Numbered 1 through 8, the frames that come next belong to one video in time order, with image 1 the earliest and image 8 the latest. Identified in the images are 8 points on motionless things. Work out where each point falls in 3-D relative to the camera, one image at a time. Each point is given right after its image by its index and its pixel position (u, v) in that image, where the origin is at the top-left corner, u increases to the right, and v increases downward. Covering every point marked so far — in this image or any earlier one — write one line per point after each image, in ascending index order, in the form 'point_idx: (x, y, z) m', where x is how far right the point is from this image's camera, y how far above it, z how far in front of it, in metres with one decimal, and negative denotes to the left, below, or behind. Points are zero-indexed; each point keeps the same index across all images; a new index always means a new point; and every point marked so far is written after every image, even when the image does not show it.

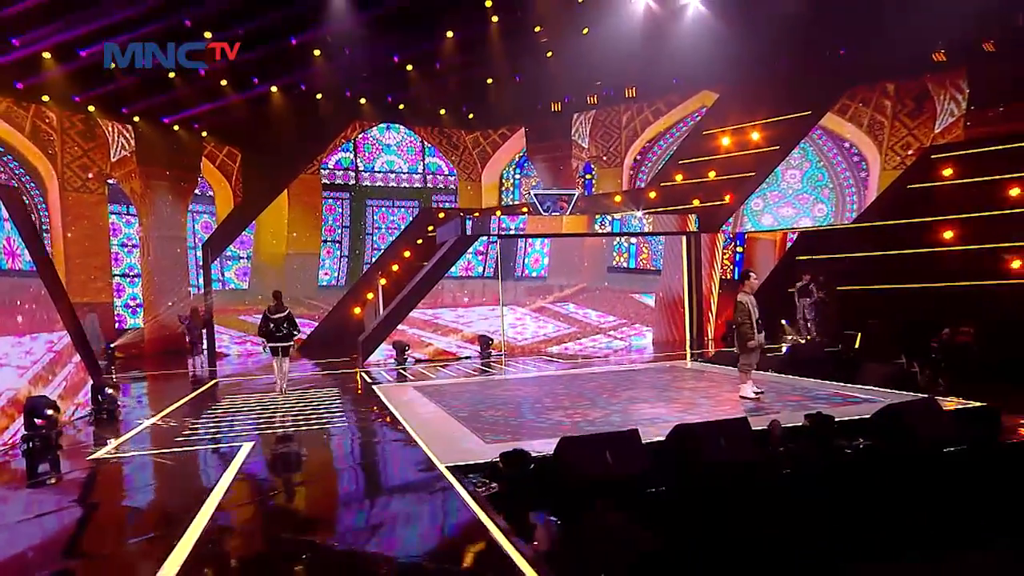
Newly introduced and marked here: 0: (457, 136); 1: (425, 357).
0: (-1.2, +3.3, +13.3) m
1: (-1.4, -1.1, +8.7) m
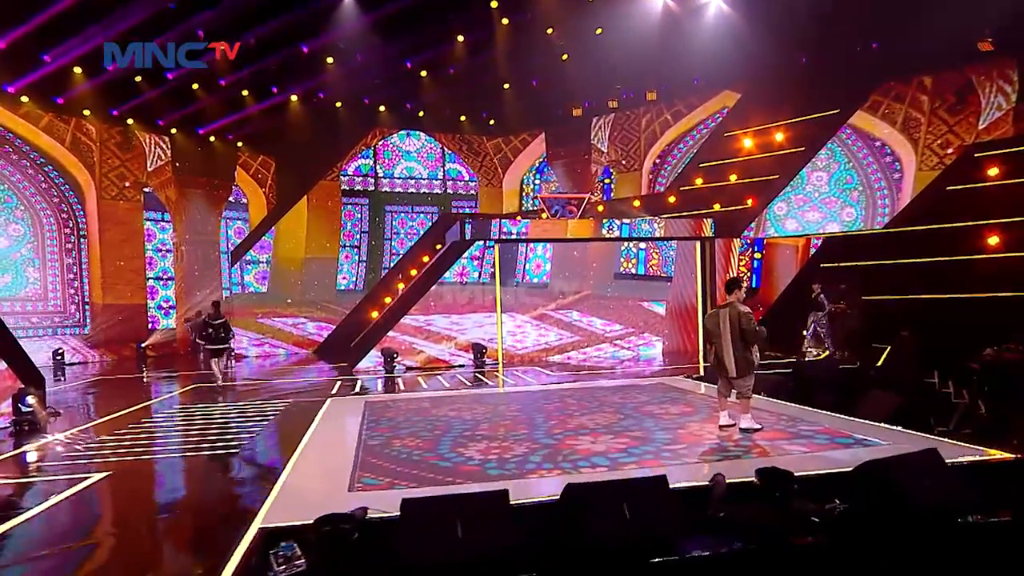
0: (-0.7, +3.2, +13.3) m
1: (-1.5, -1.1, +8.7) m
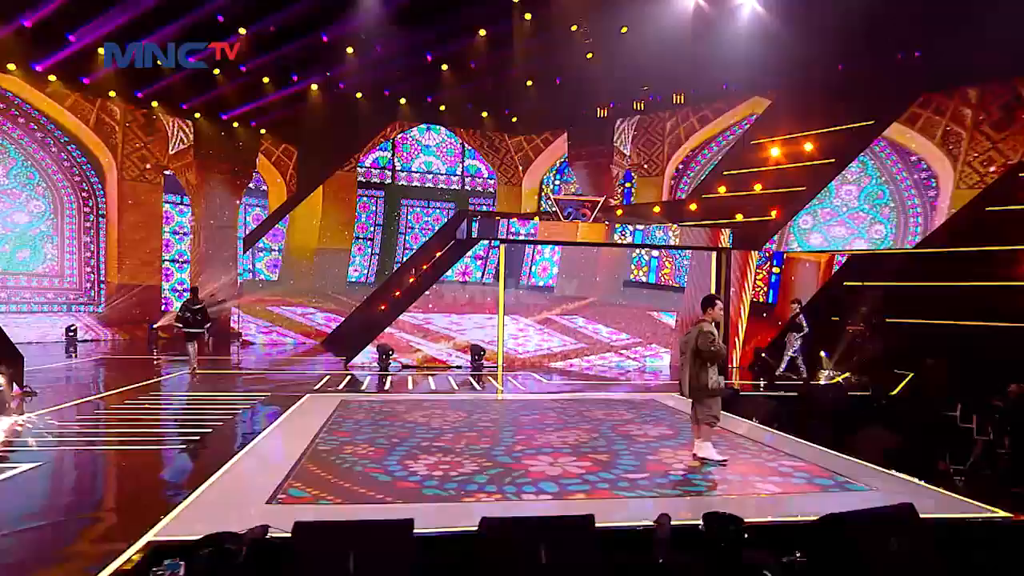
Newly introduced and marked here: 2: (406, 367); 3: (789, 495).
0: (-0.3, +3.2, +13.1) m
1: (-1.5, -1.1, +8.6) m
2: (-1.6, -1.1, +8.5) m
3: (+1.2, -0.9, +2.8) m
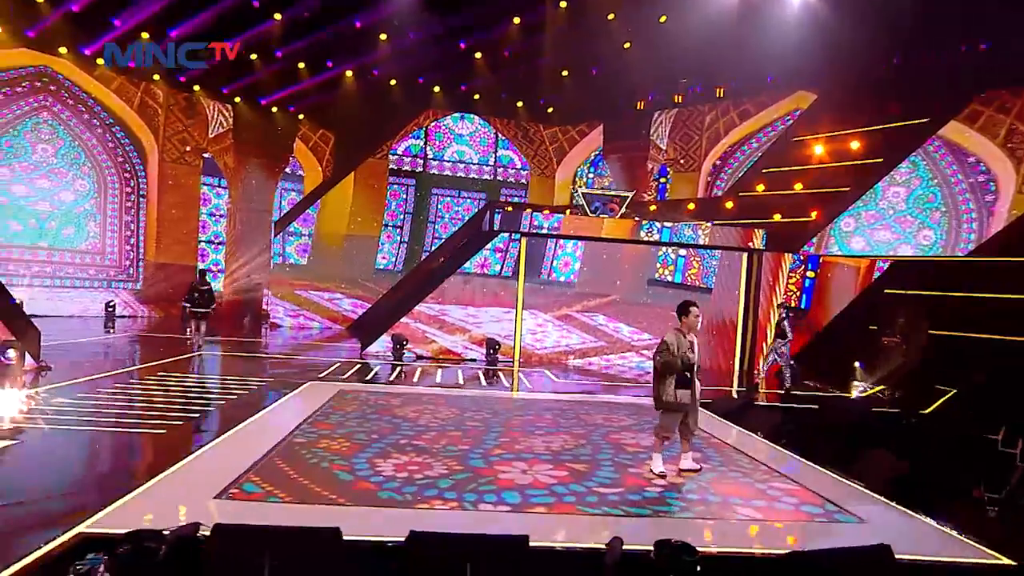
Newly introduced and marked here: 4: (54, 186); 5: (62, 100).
0: (+0.5, +3.3, +12.9) m
1: (-1.2, -0.9, +8.5) m
2: (-1.3, -1.0, +8.4) m
3: (+1.1, -1.0, +2.5) m
4: (-8.1, +1.8, +10.7) m
5: (-7.7, +3.2, +10.4) m
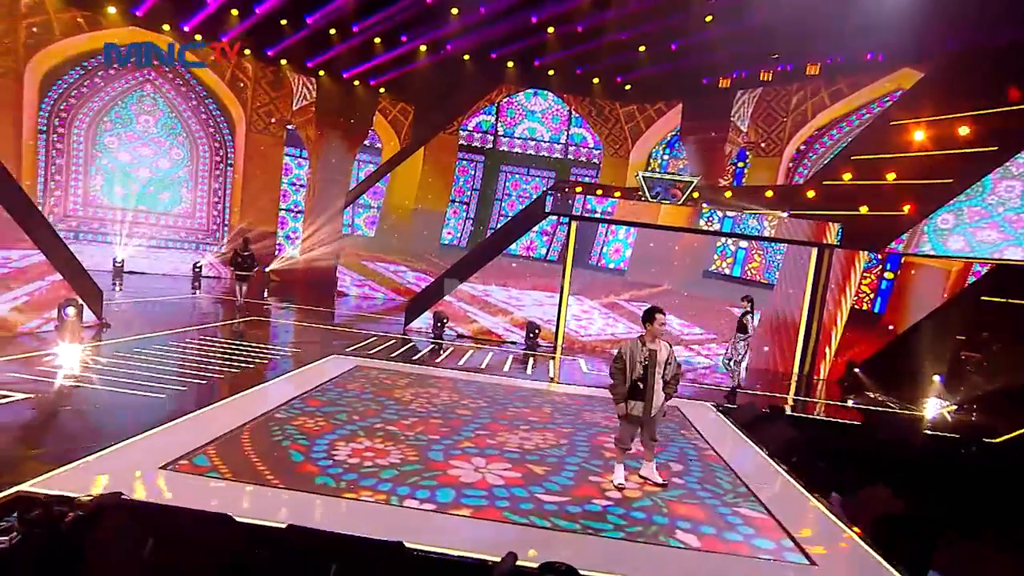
0: (+2.0, +3.7, +12.5) m
1: (-0.6, -0.6, +8.6) m
2: (-0.7, -0.7, +8.6) m
3: (+0.8, -1.0, +2.4) m
4: (-6.9, +2.6, +11.7) m
5: (-6.5, +4.0, +11.3) m
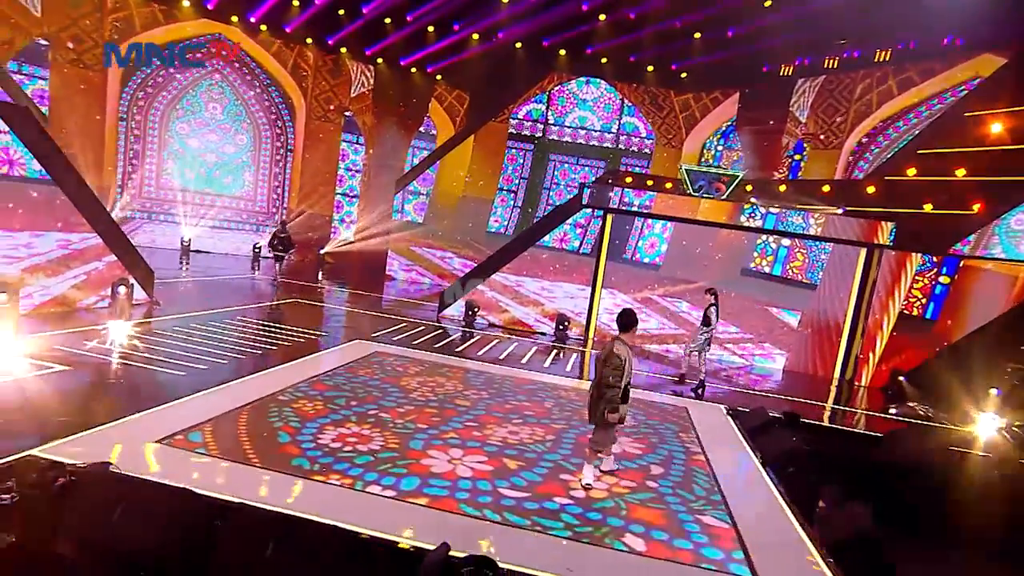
0: (+3.0, +3.8, +12.2) m
1: (-0.1, -0.5, +8.7) m
2: (-0.2, -0.5, +8.7) m
3: (+0.5, -1.1, +2.4) m
4: (-5.9, +3.0, +12.4) m
5: (-5.5, +4.4, +11.9) m
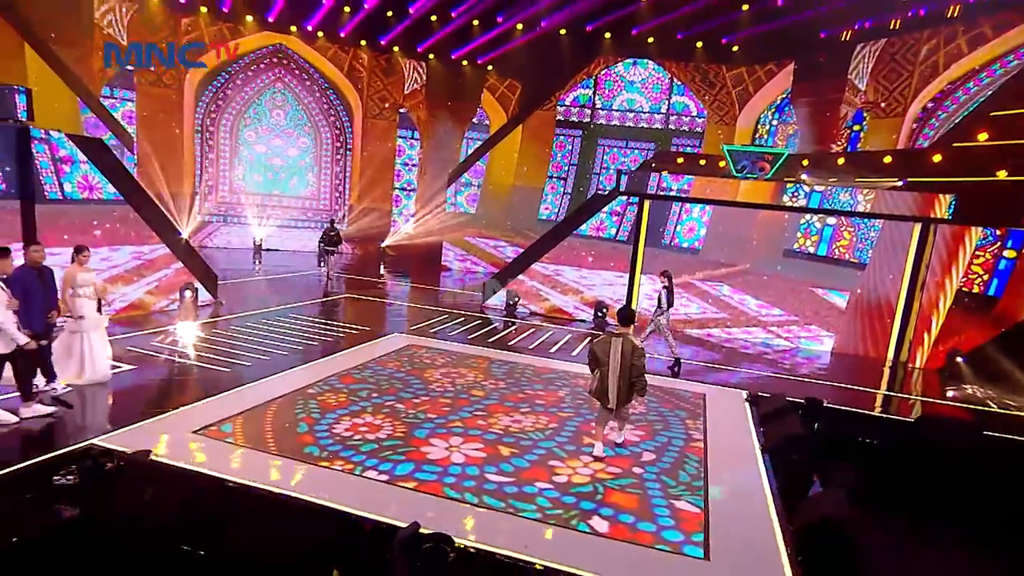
0: (+3.9, +4.2, +11.9) m
1: (+0.6, -0.3, +9.0) m
2: (+0.4, -0.4, +8.9) m
3: (+0.4, -1.1, +2.6) m
4: (-4.9, +3.1, +13.2) m
5: (-4.6, +4.5, +12.7) m
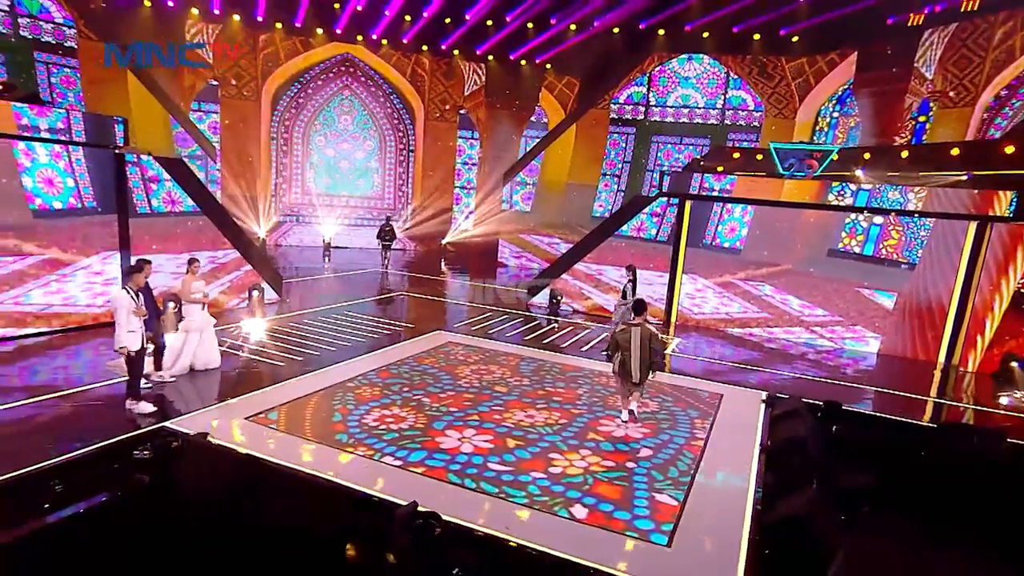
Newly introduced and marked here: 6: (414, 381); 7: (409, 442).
0: (+5.0, +4.3, +11.7) m
1: (+1.3, -0.3, +9.2) m
2: (+1.1, -0.3, +9.2) m
3: (+0.3, -1.1, +2.9) m
4: (-3.6, +3.2, +14.0) m
5: (-3.4, +4.6, +13.4) m
6: (-0.8, -0.7, +4.8) m
7: (-0.6, -0.9, +3.7) m
